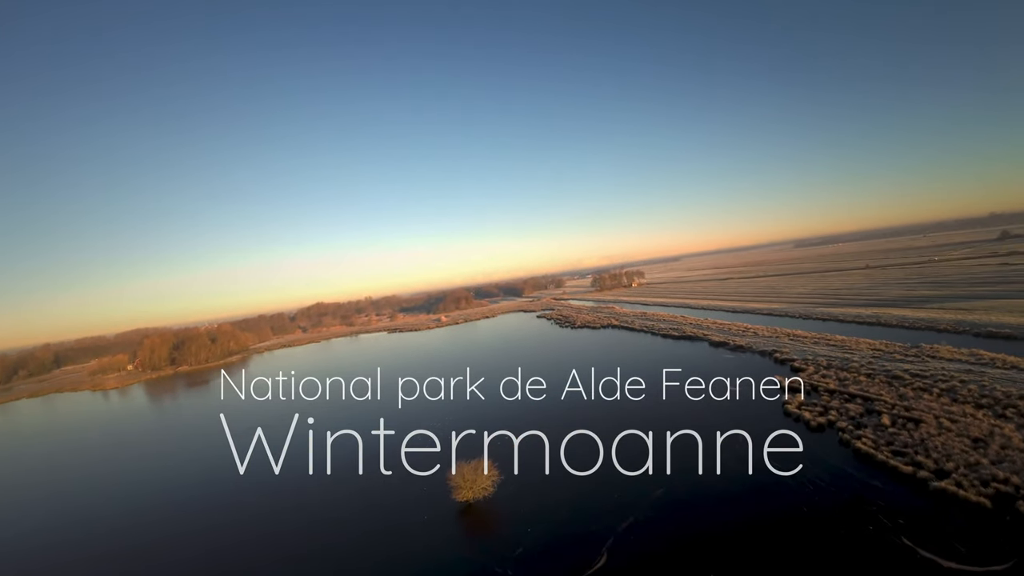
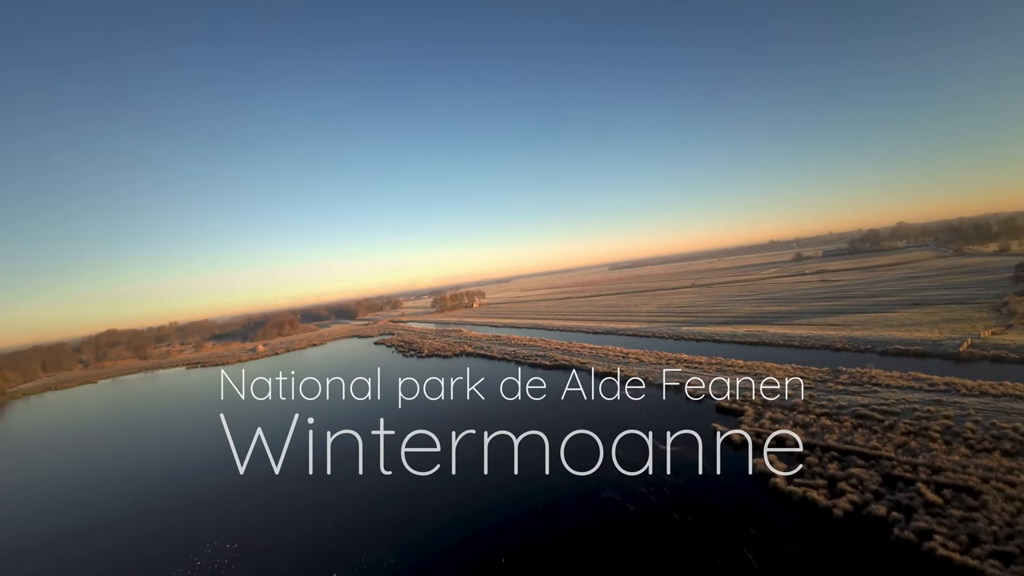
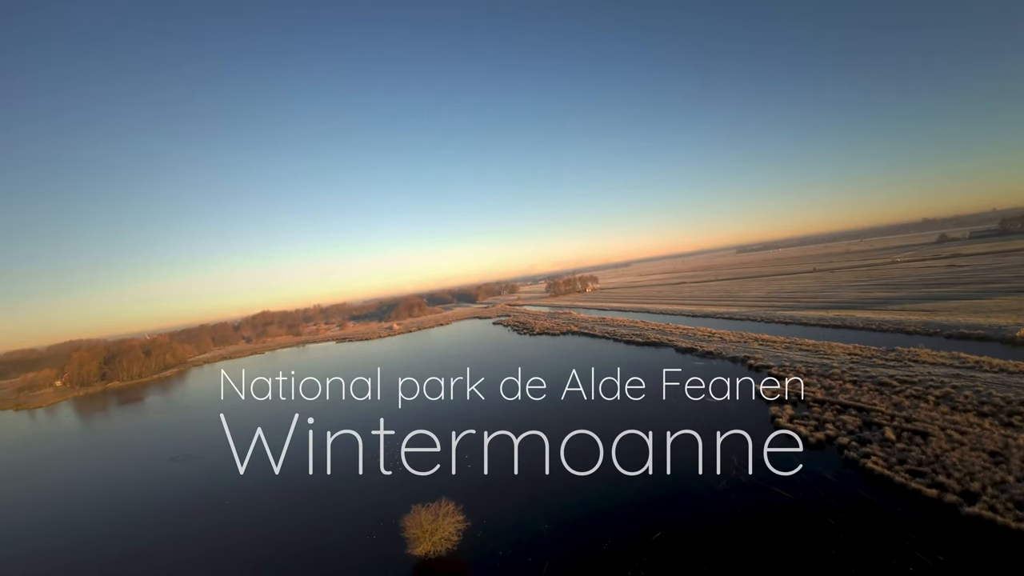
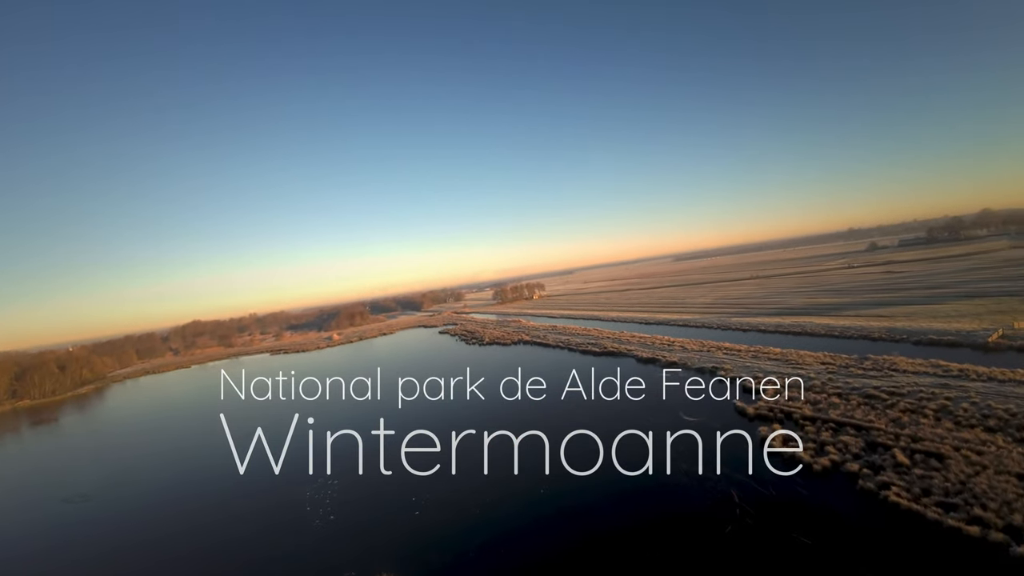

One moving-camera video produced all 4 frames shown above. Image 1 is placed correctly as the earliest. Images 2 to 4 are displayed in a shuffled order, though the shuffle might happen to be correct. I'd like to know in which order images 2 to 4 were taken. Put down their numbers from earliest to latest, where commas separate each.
3, 4, 2
